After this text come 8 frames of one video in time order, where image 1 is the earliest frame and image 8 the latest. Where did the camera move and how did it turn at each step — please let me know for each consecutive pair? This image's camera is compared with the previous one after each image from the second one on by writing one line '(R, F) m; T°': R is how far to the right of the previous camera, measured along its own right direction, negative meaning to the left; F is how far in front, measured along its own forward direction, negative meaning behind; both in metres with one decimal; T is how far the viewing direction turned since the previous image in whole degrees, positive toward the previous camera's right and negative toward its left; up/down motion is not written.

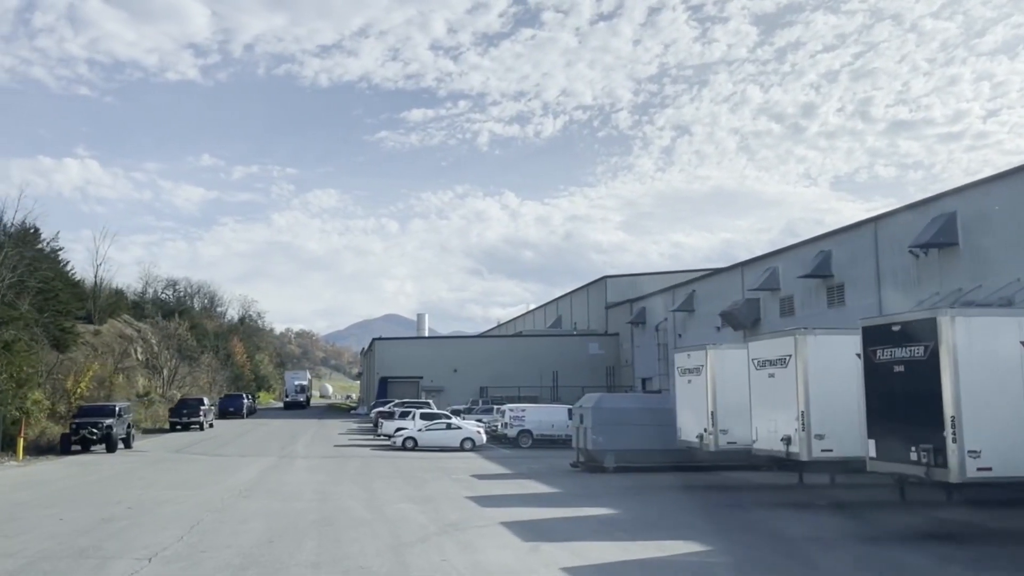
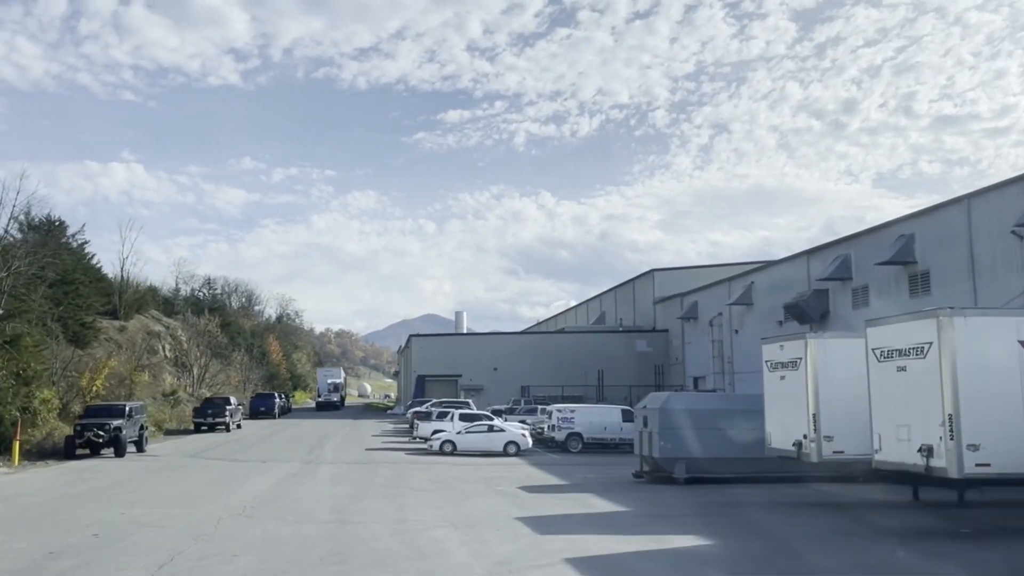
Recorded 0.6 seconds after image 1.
(-0.4, +3.5) m; -3°
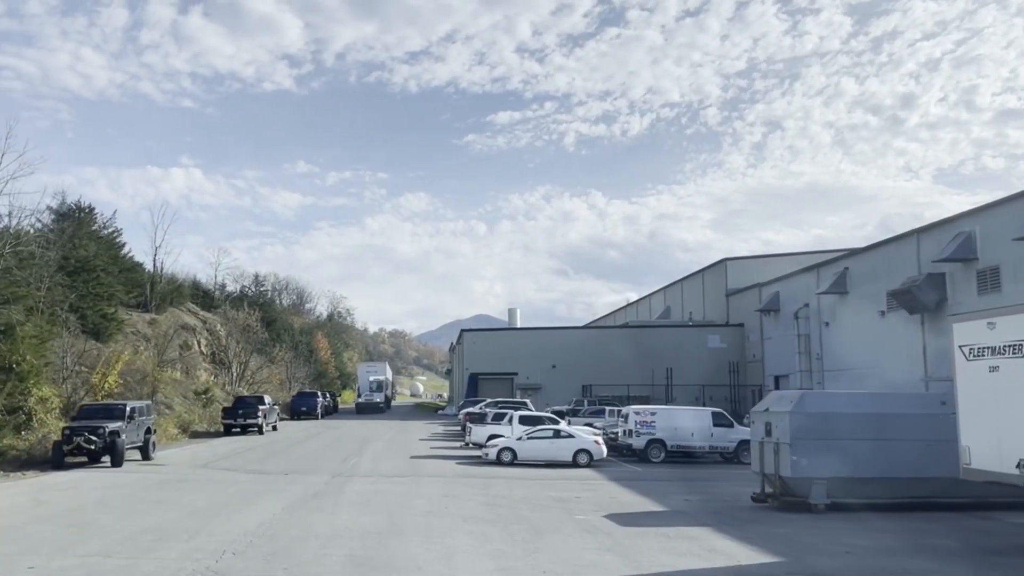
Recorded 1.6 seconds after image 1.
(-0.6, +5.3) m; -3°
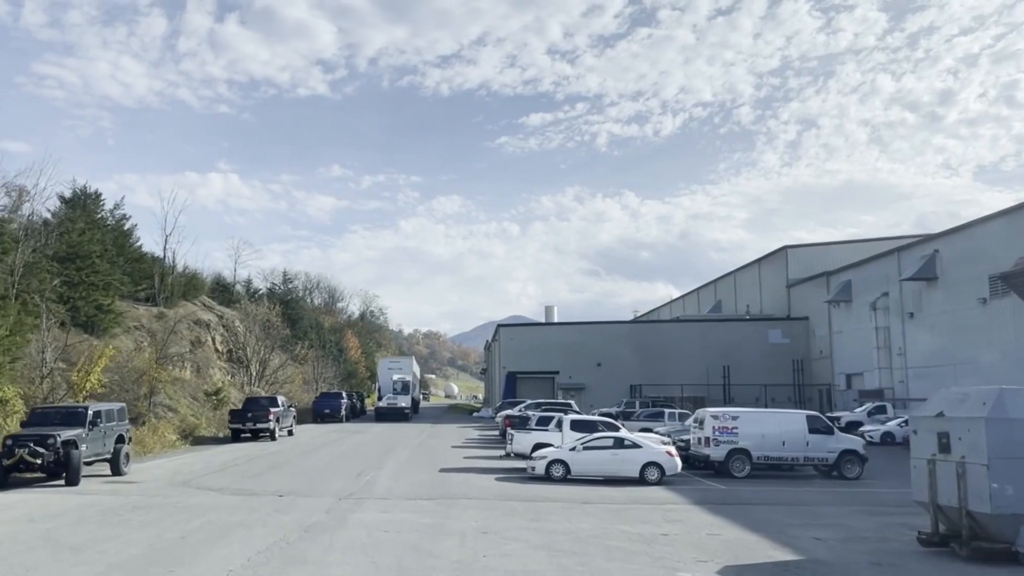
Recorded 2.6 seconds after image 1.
(-0.5, +5.1) m; -2°
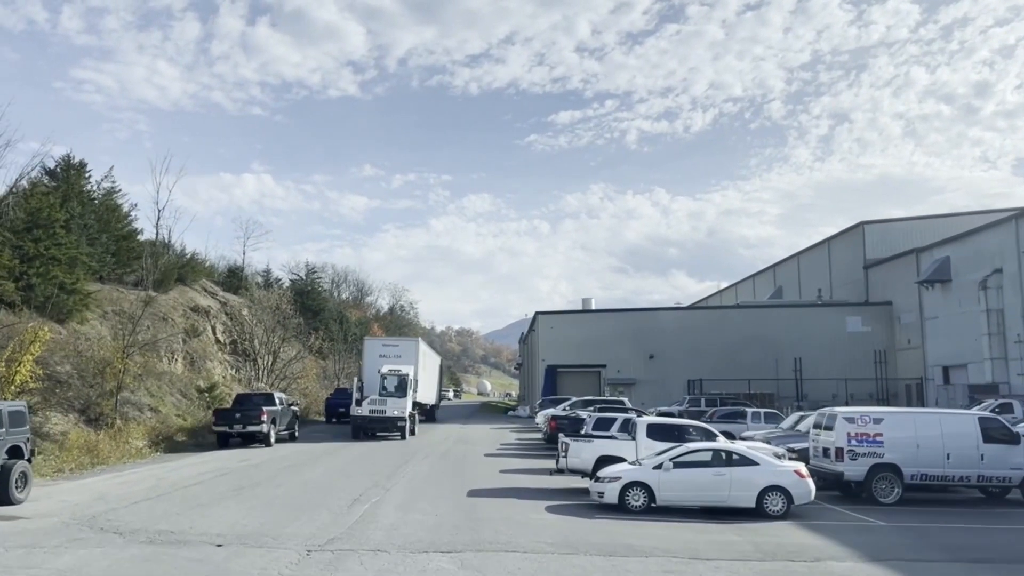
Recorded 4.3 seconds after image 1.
(-0.5, +6.7) m; -2°
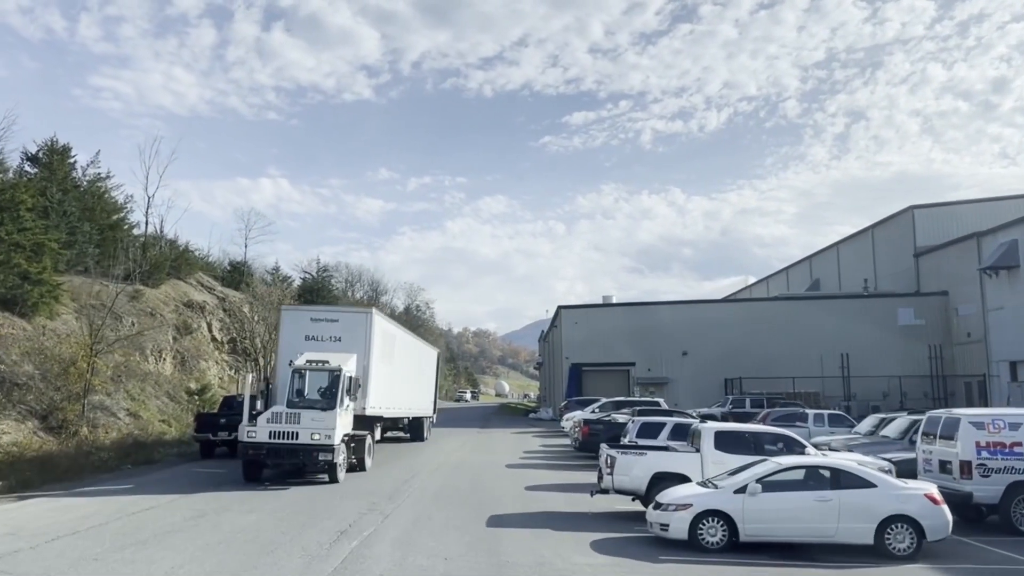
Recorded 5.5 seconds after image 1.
(-0.2, +3.8) m; -1°
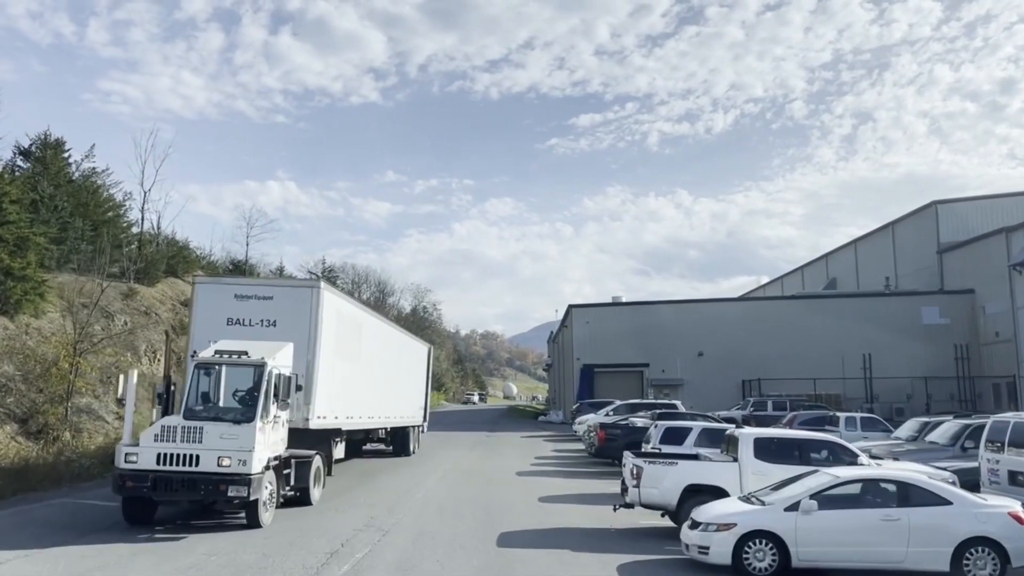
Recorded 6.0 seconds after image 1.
(-0.1, +1.6) m; 0°
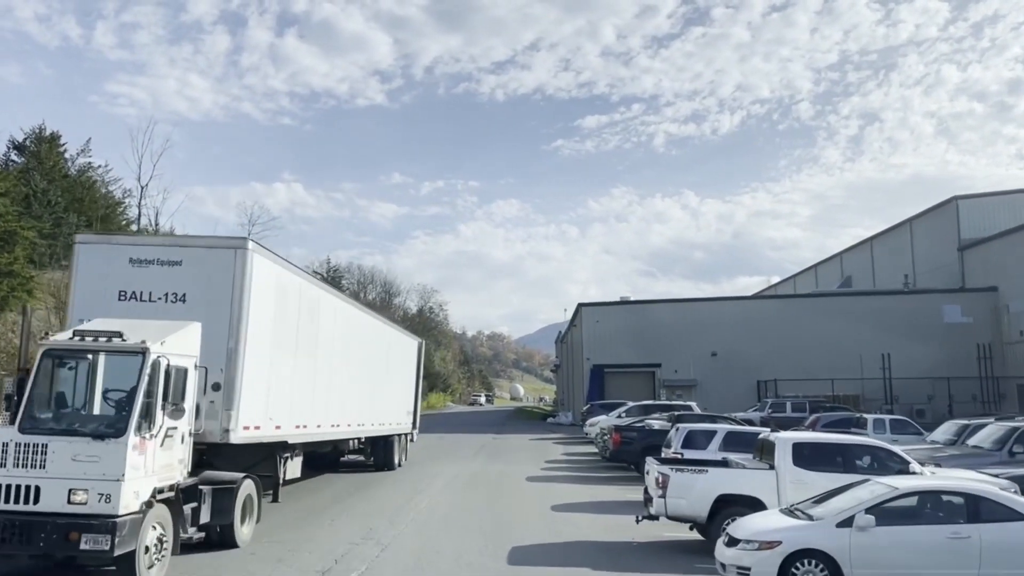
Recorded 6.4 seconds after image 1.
(-0.1, +1.2) m; 0°
